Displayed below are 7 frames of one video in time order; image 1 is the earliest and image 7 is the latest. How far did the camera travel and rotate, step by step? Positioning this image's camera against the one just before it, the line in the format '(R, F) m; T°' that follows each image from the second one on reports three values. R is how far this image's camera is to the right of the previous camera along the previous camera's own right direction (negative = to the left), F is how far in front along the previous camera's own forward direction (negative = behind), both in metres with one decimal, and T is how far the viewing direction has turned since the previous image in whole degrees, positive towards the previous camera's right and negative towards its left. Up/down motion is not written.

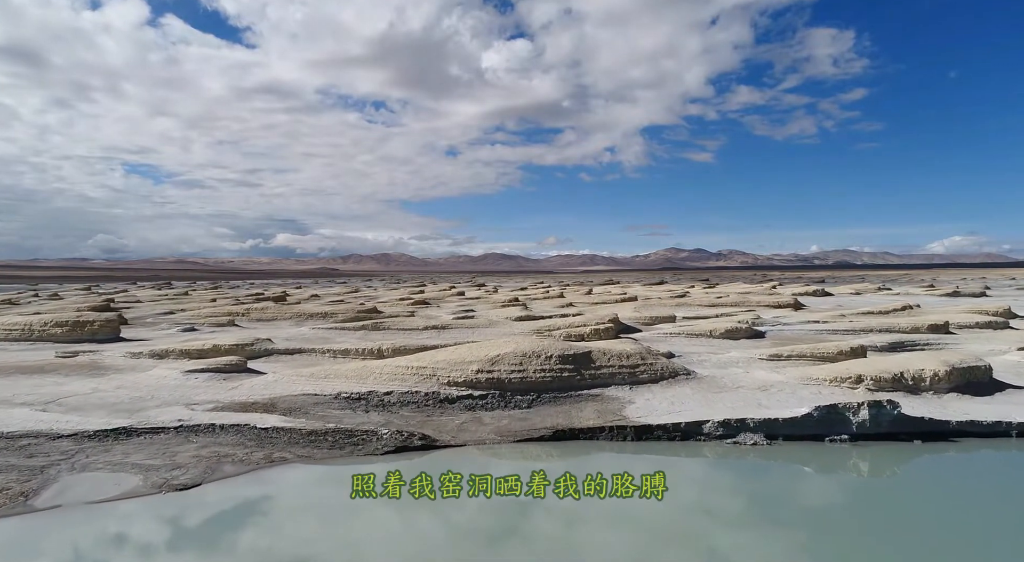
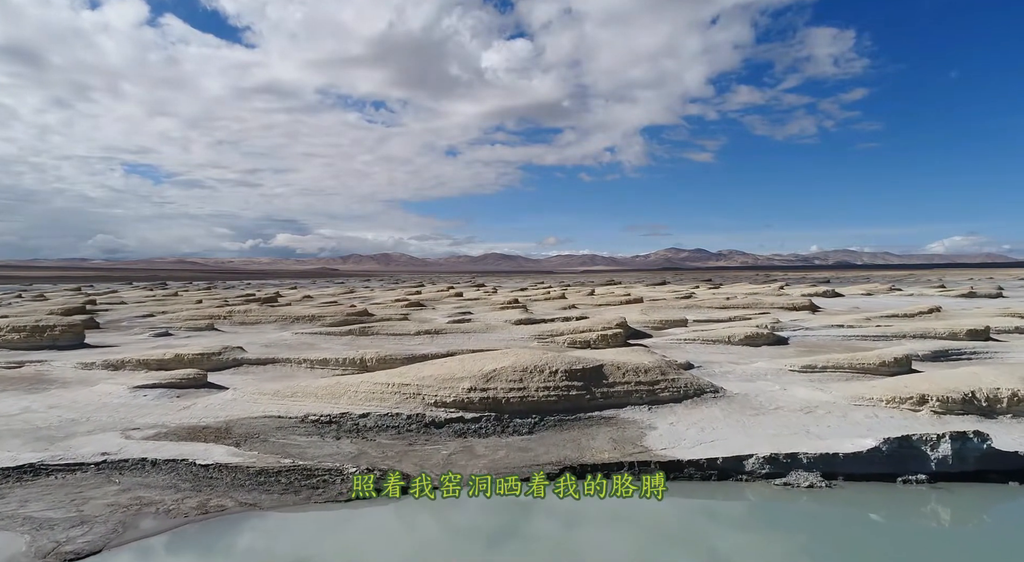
(0.0, +1.6) m; 0°
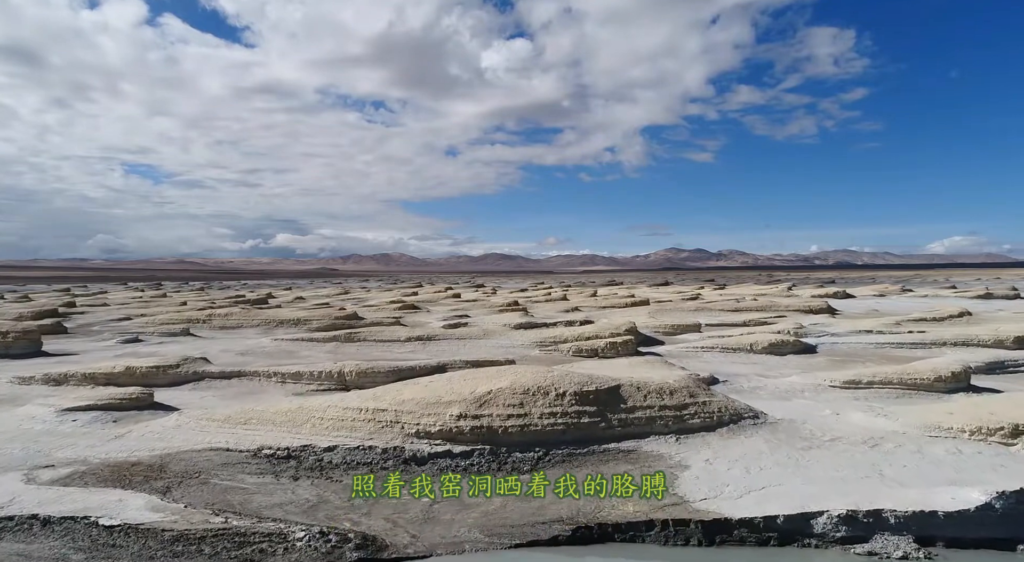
(0.0, +1.7) m; 0°
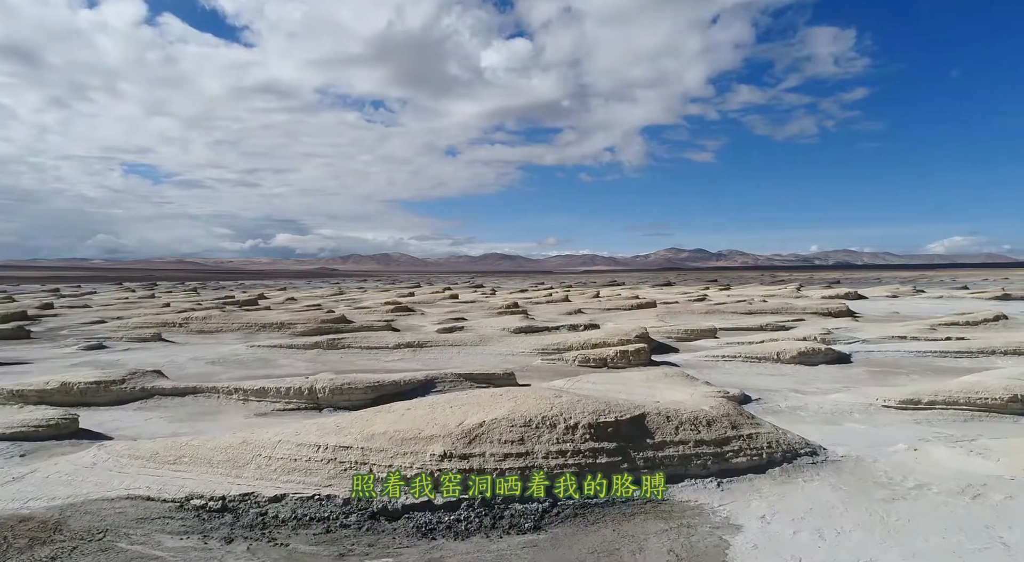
(0.0, +1.6) m; 0°
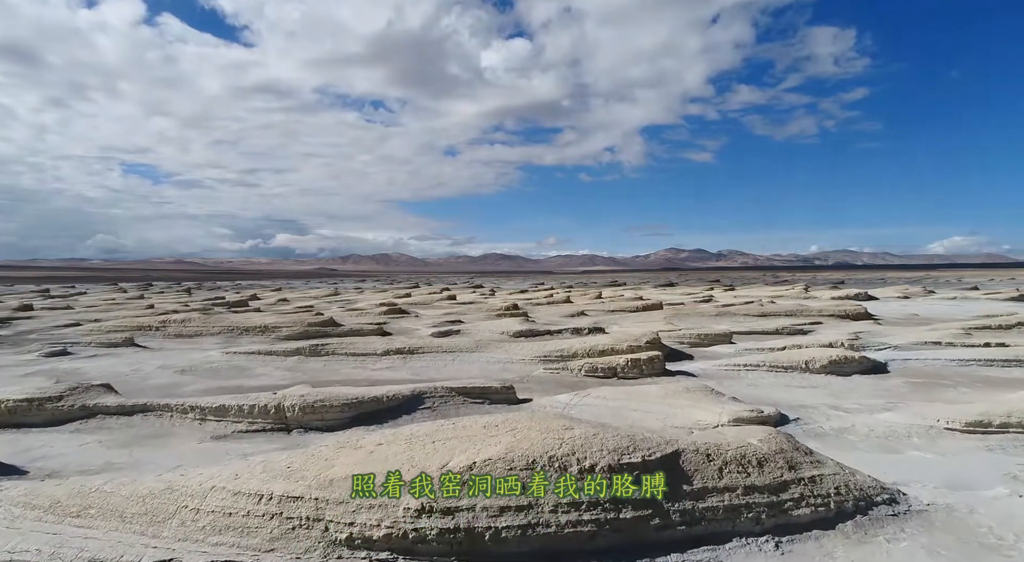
(0.0, +1.4) m; 0°
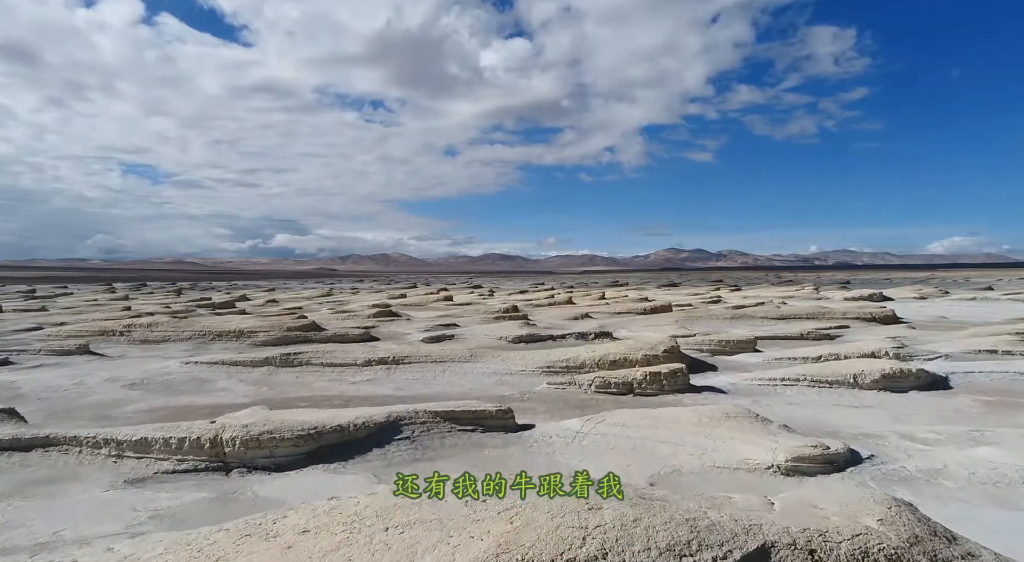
(0.0, +1.8) m; 0°
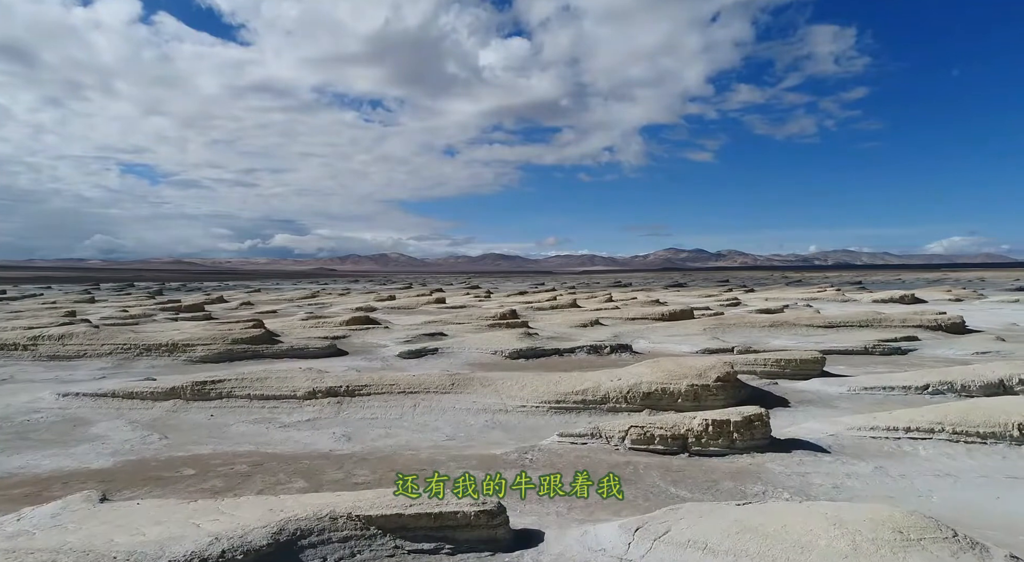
(+0.1, +3.6) m; 0°
